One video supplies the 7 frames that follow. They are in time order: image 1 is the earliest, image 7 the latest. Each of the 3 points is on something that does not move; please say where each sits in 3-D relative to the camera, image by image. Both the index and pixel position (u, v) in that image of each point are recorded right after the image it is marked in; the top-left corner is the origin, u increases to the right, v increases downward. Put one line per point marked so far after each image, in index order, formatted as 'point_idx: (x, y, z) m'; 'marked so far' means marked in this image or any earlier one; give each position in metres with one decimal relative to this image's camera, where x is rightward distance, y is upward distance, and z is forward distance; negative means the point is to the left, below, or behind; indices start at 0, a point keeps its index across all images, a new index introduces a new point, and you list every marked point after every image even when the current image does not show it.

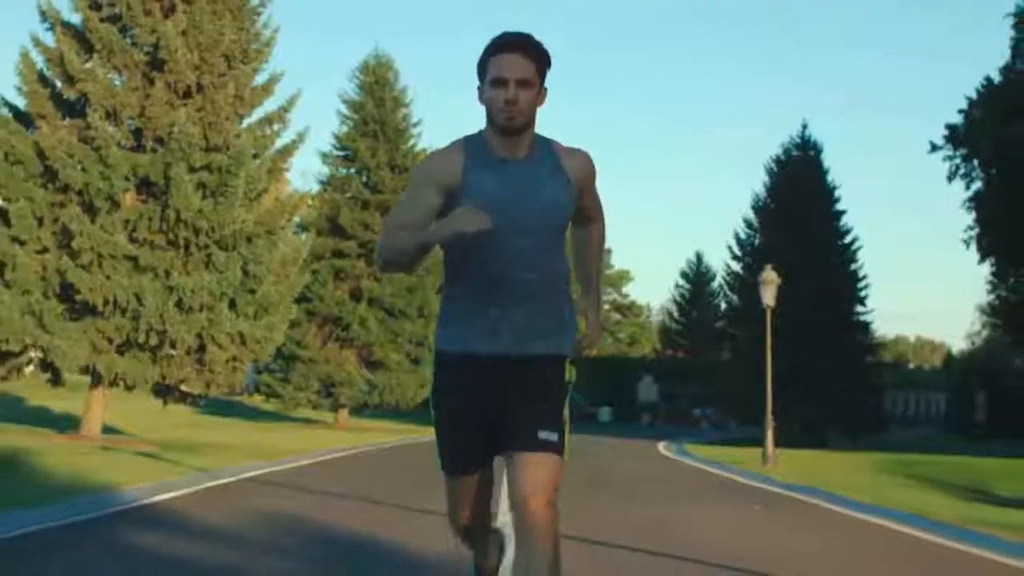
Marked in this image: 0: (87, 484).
0: (-4.6, -2.1, +16.1) m
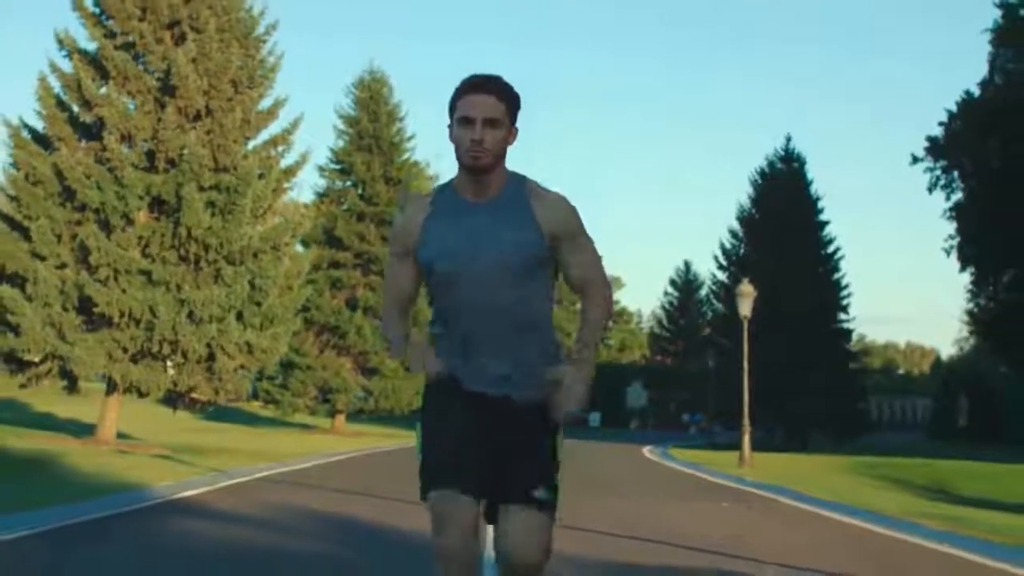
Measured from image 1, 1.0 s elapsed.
0: (-4.7, -2.3, +17.6) m
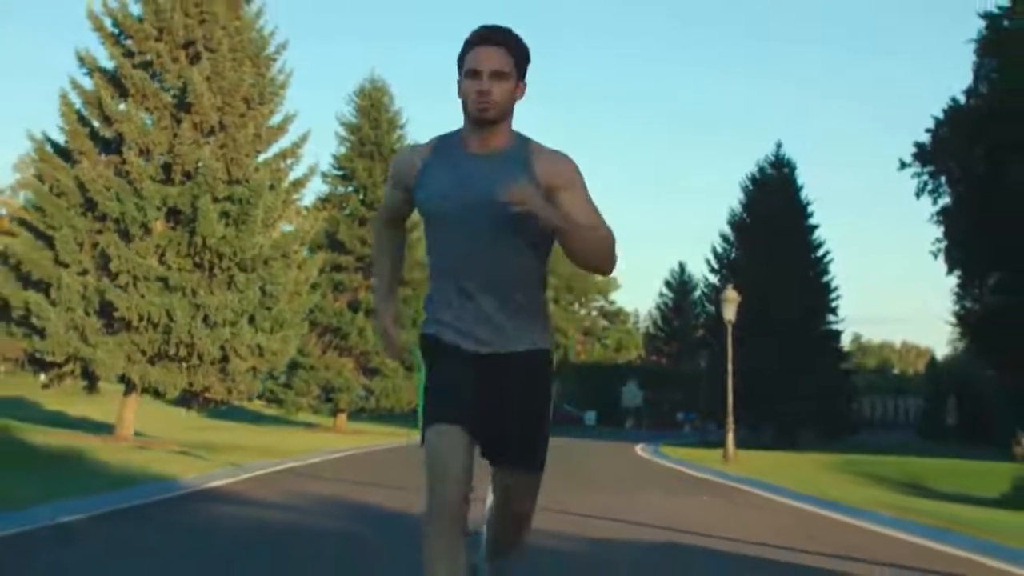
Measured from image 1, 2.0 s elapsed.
0: (-4.8, -2.4, +19.2) m
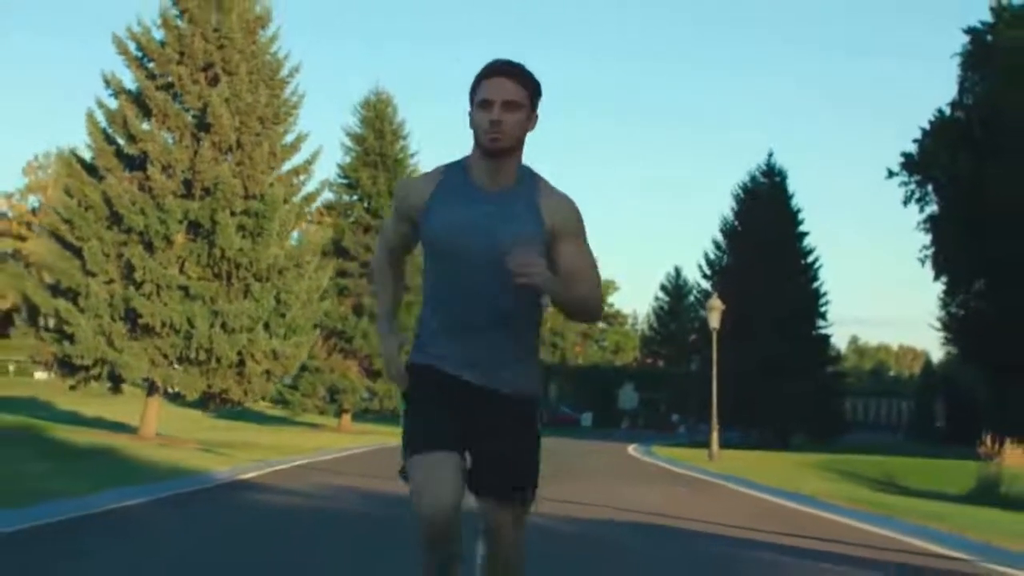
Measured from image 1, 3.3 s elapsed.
0: (-4.8, -2.6, +21.1) m
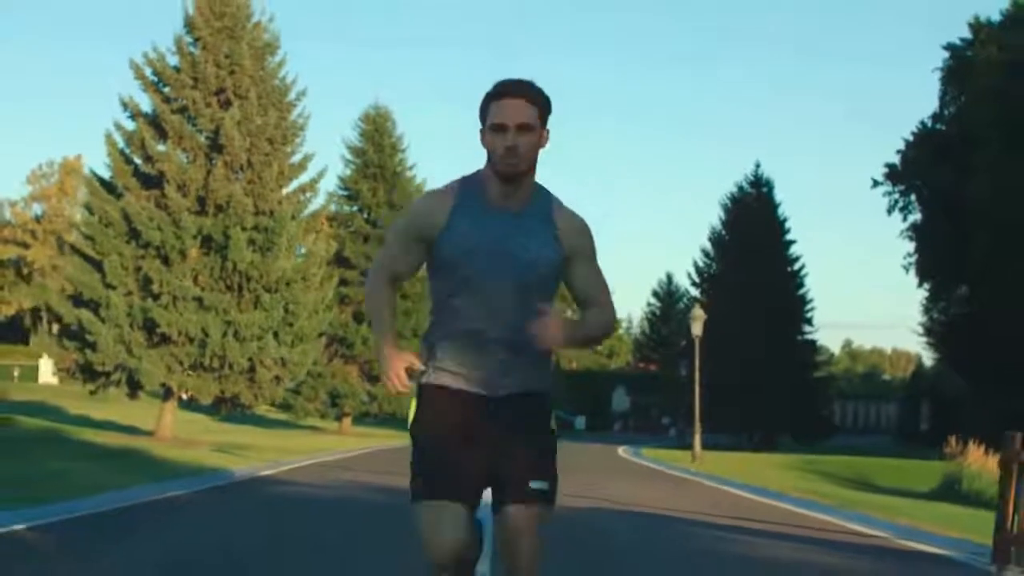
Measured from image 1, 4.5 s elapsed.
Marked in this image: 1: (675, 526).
0: (-4.9, -2.8, +23.0) m
1: (+1.9, -2.8, +17.0) m
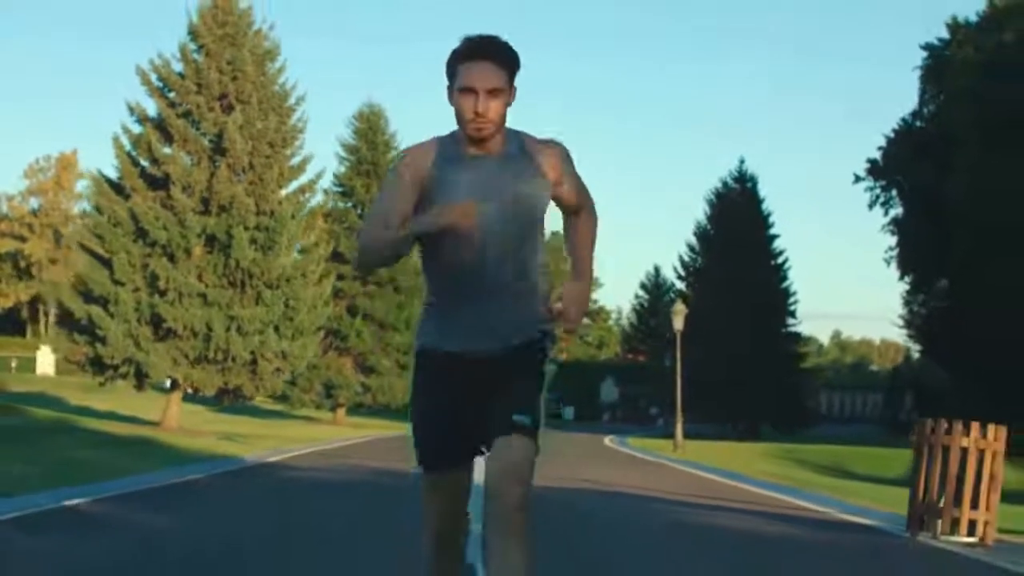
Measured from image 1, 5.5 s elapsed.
0: (-5.1, -2.8, +24.5) m
1: (+1.7, -2.8, +18.6) m
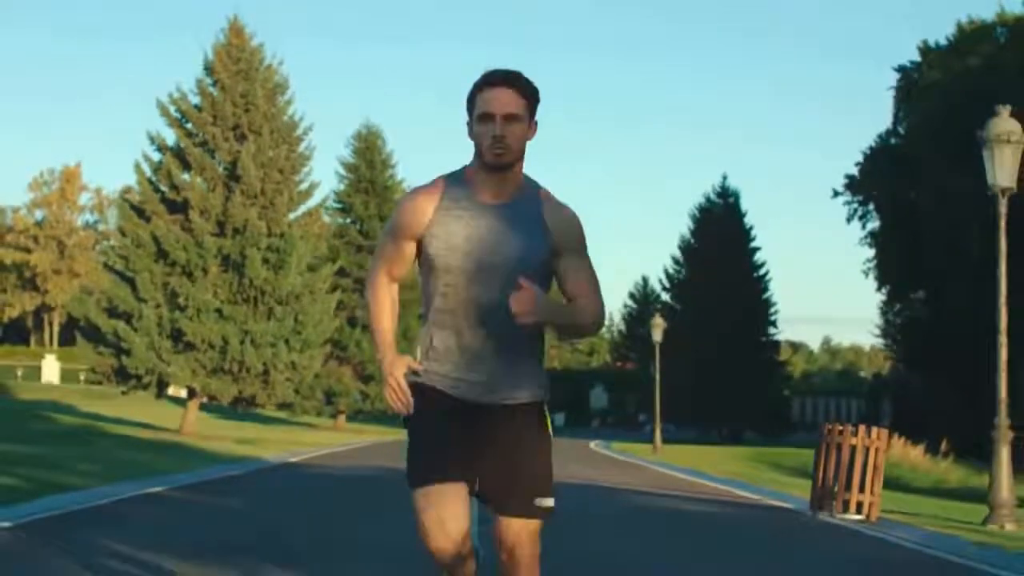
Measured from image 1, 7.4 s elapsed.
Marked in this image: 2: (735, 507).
0: (-5.2, -3.2, +27.3) m
1: (+1.6, -3.1, +21.4) m
2: (+2.8, -3.0, +19.4) m
